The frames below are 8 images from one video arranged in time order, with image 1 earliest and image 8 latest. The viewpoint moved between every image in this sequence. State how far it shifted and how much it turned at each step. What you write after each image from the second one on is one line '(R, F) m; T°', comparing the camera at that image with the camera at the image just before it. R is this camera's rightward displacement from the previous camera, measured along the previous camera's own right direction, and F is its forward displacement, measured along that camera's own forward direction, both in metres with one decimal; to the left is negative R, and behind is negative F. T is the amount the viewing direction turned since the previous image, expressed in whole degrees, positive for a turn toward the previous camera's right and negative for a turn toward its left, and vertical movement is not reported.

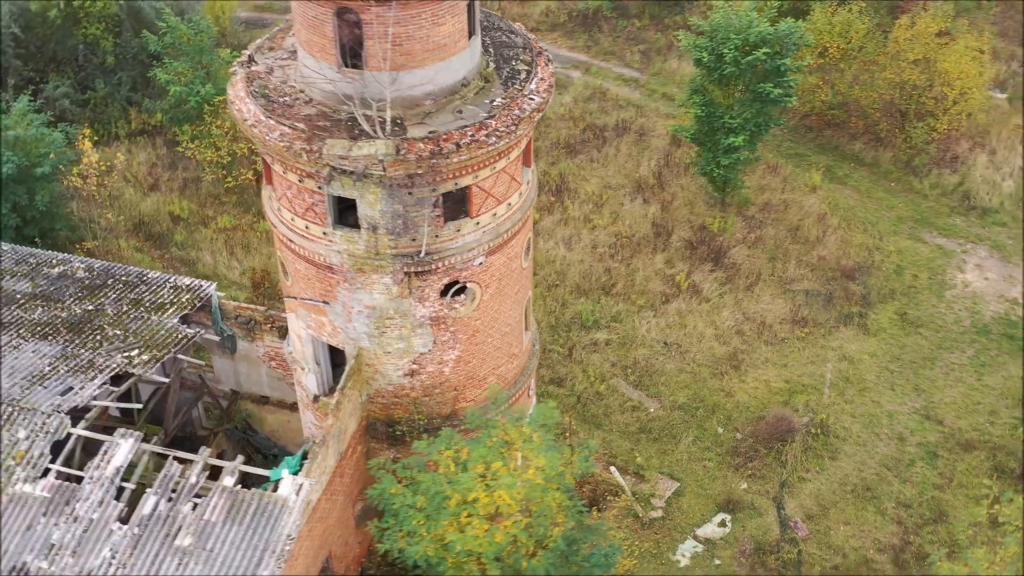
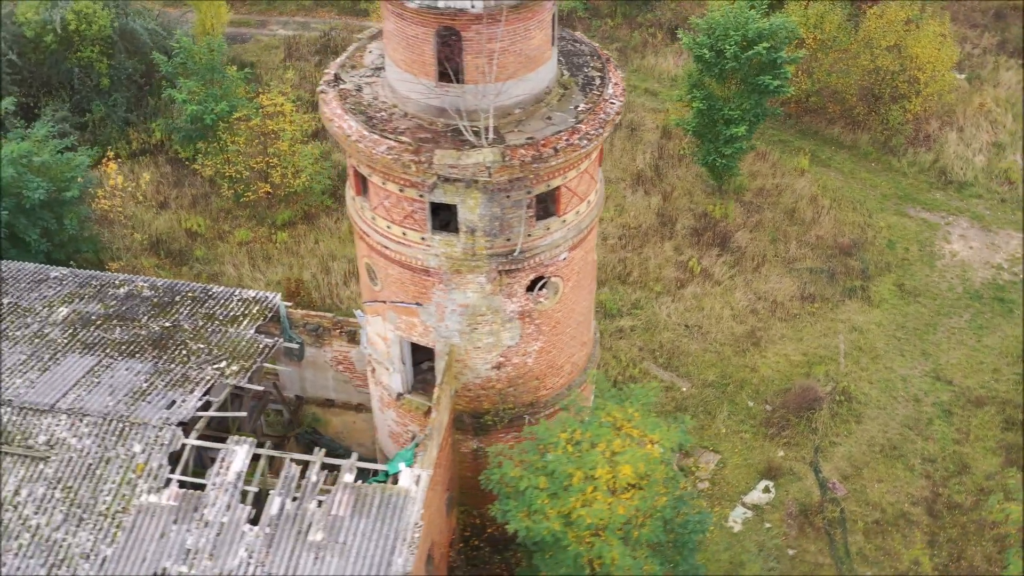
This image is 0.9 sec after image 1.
(-1.9, -0.8) m; +4°
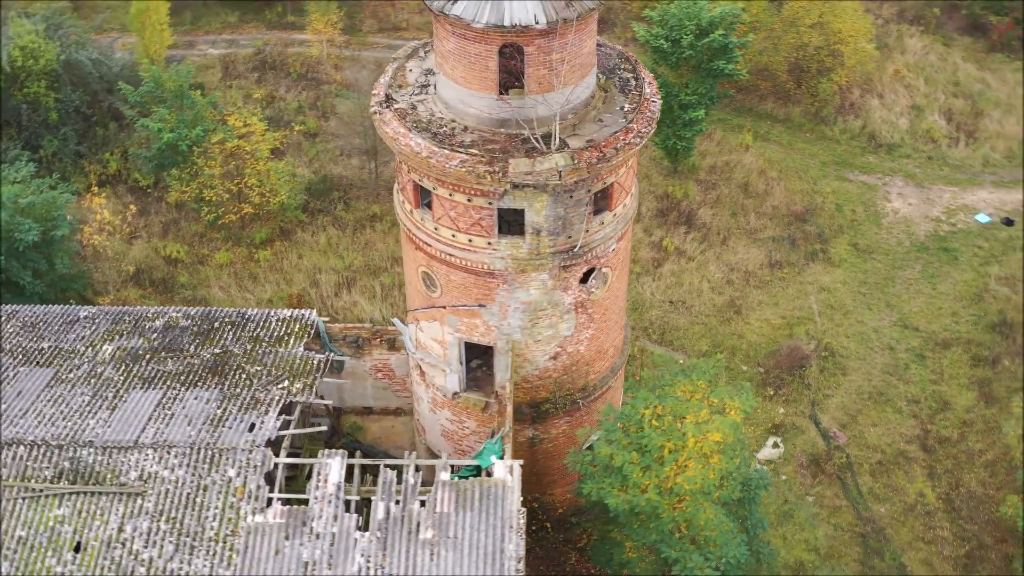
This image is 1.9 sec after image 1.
(-2.4, -0.7) m; +7°
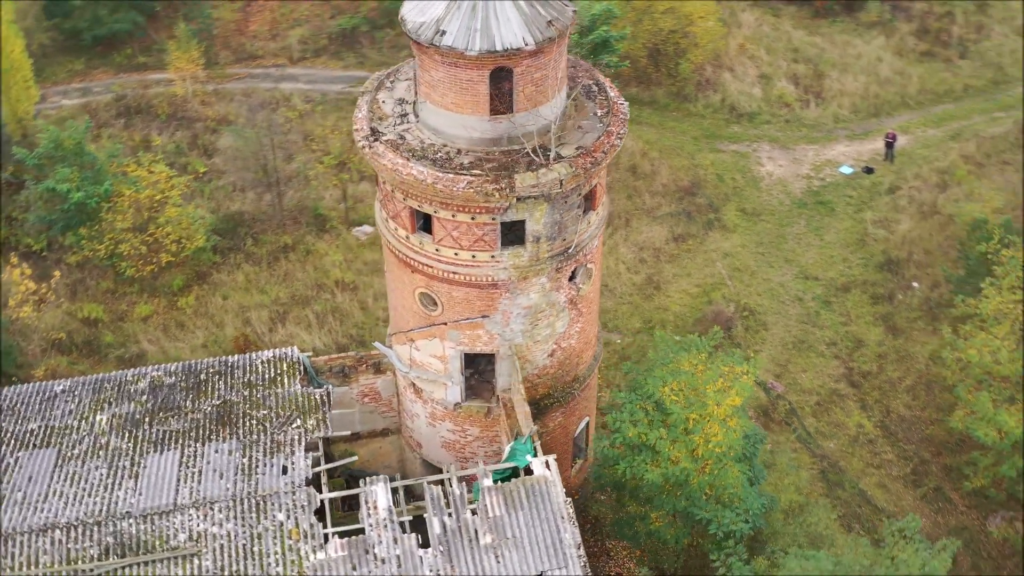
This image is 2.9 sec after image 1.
(-2.6, -0.5) m; +10°
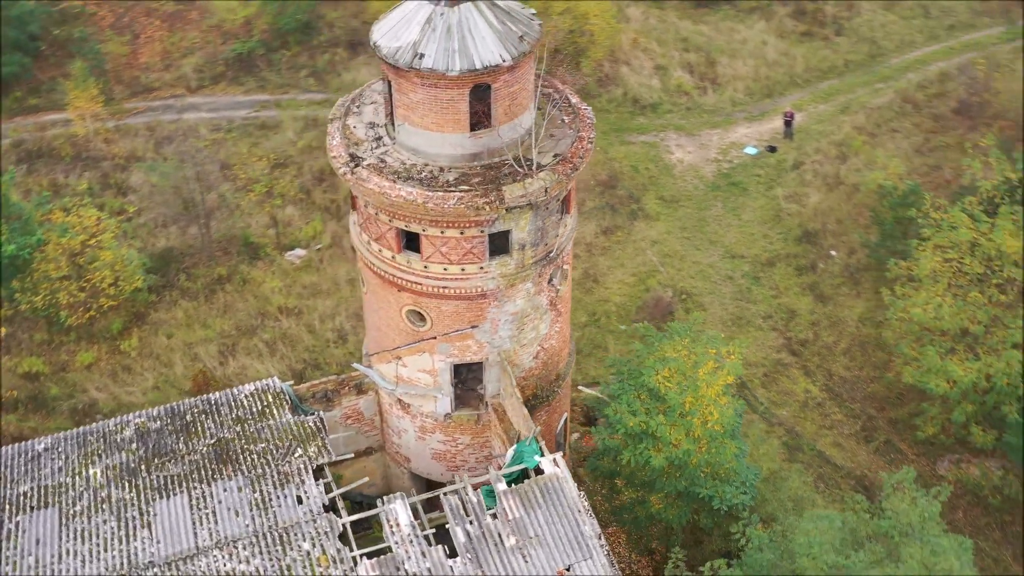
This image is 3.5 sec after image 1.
(-1.6, -0.3) m; +7°
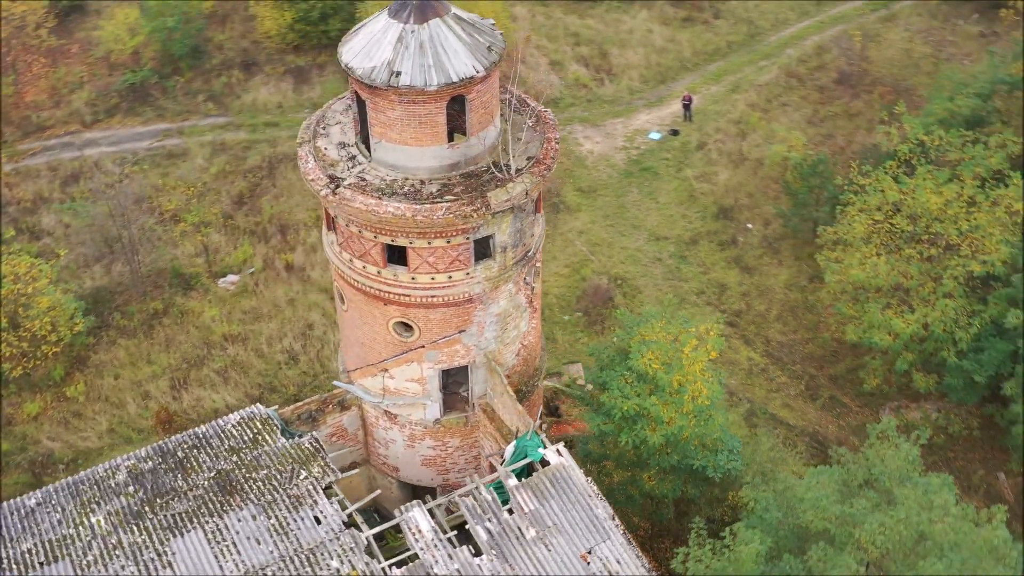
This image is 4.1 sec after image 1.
(-1.7, -0.4) m; +7°
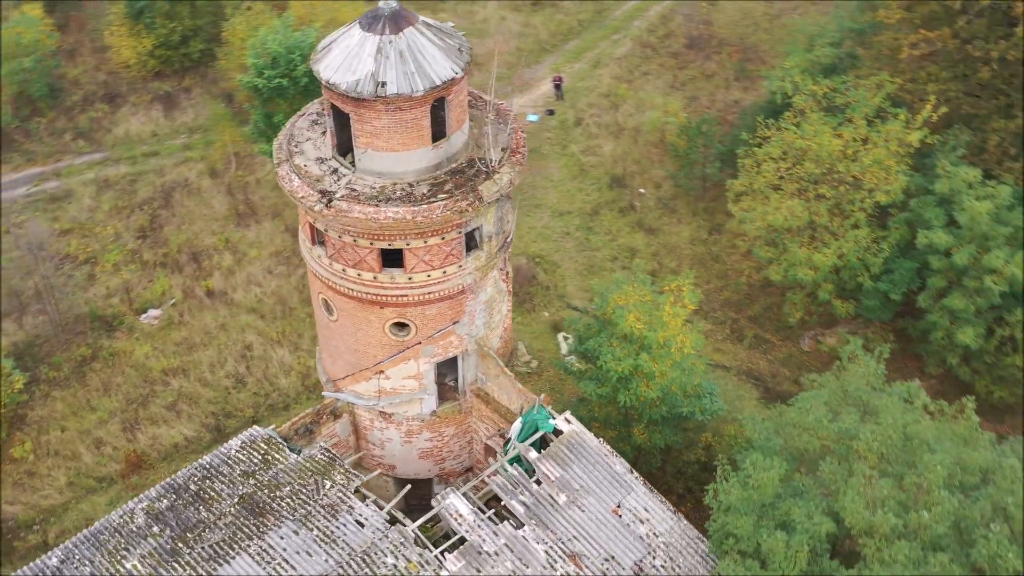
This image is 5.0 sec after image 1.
(-2.5, -0.6) m; +10°
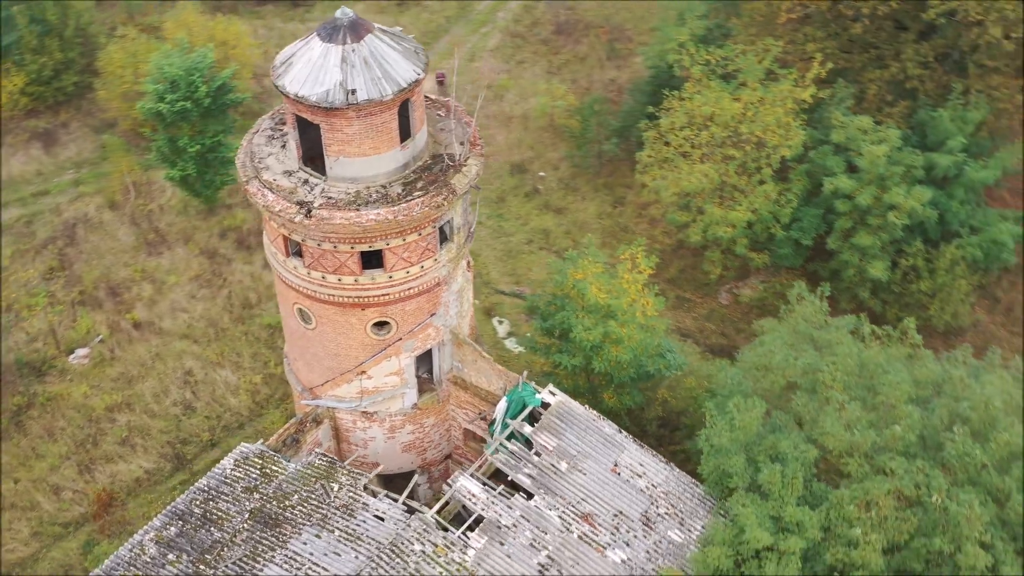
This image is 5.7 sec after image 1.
(-2.0, -0.6) m; +8°
